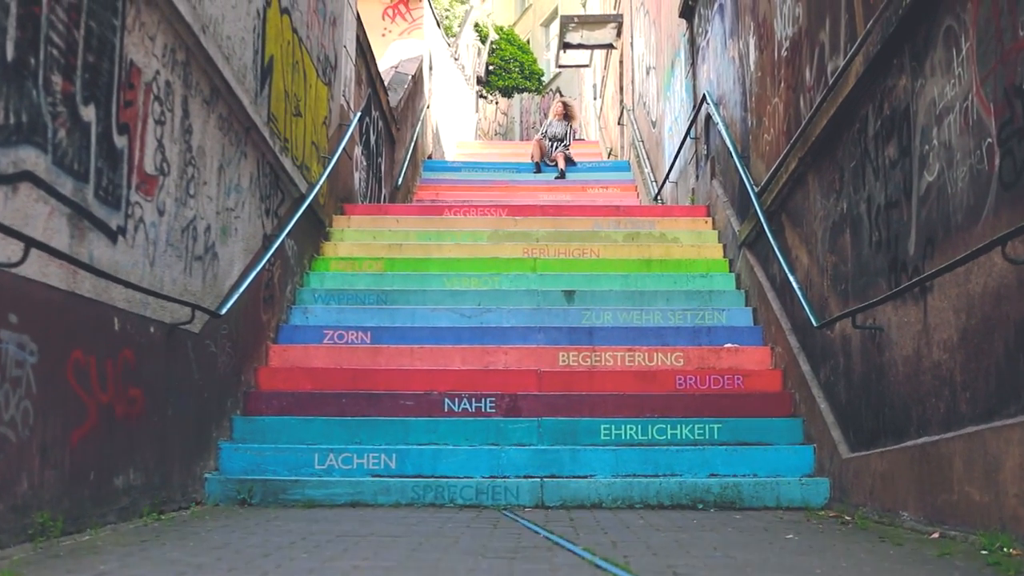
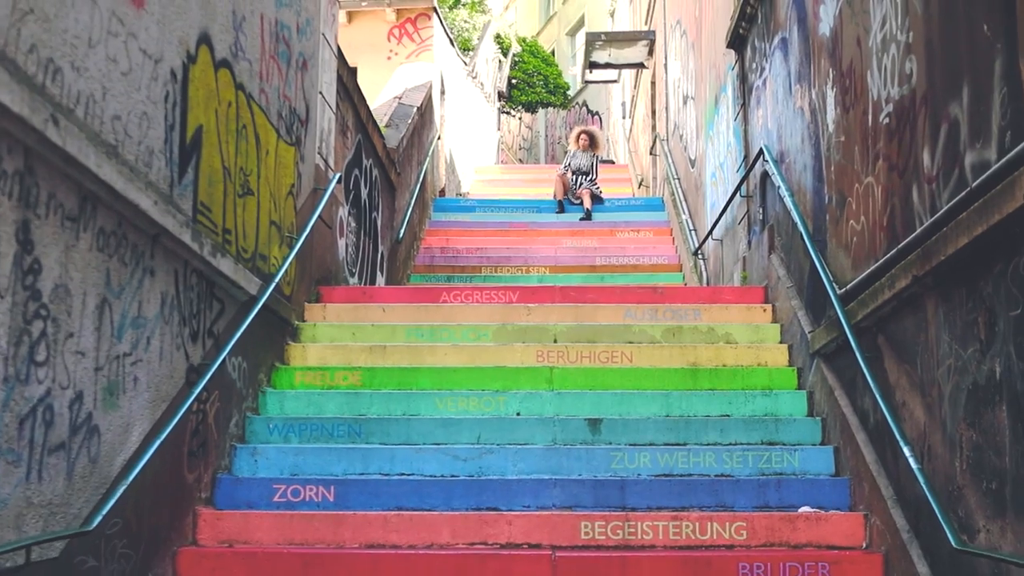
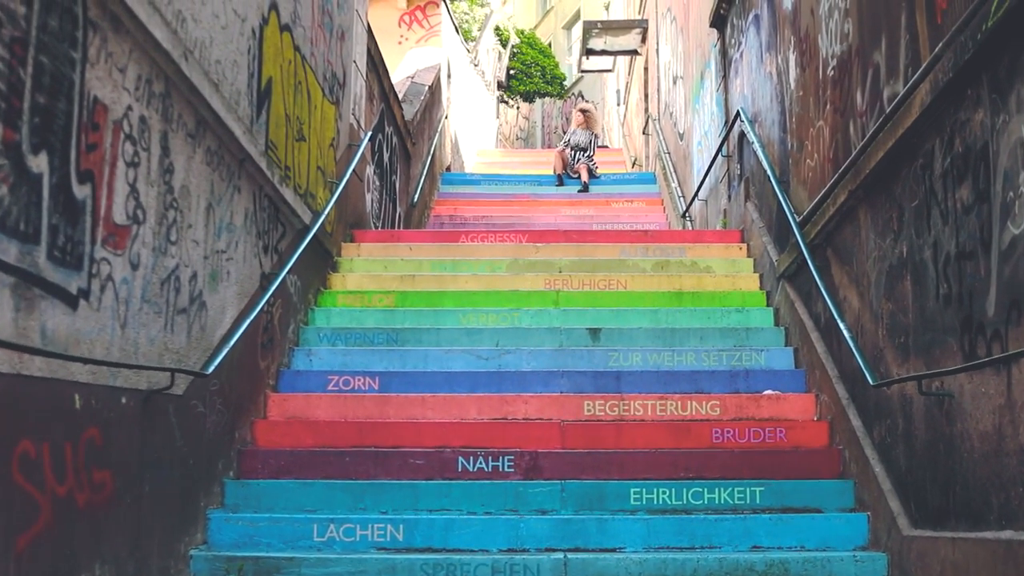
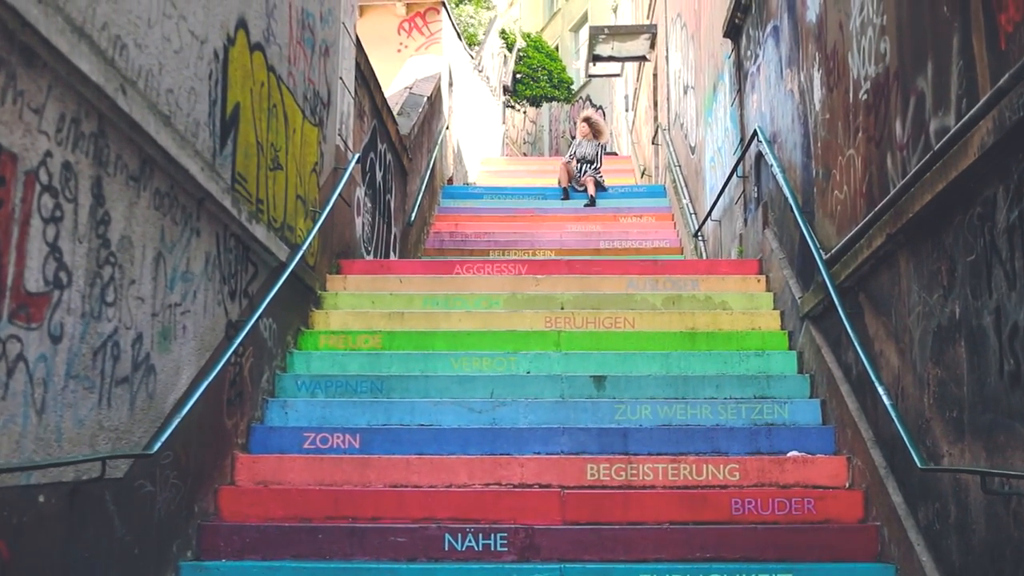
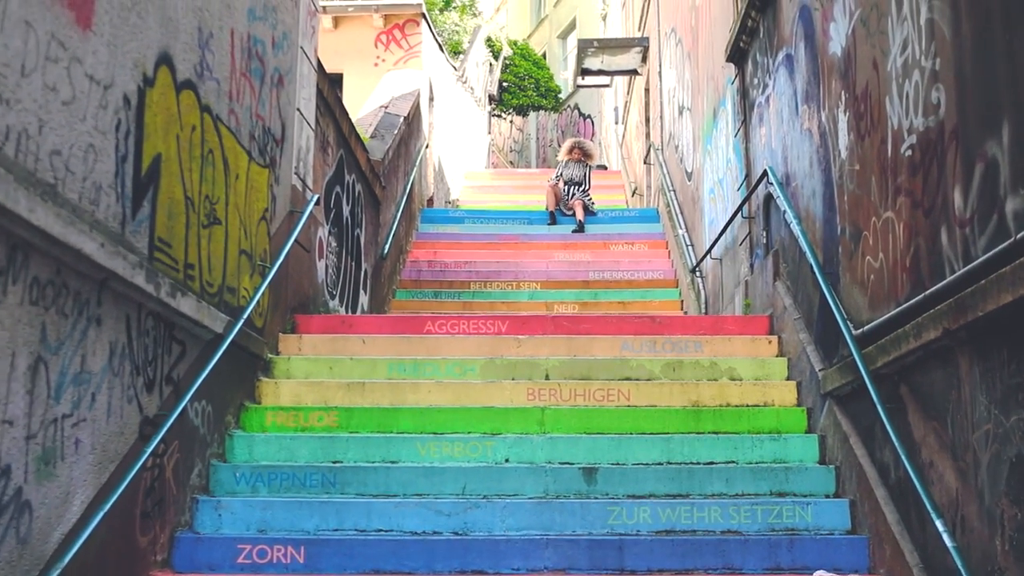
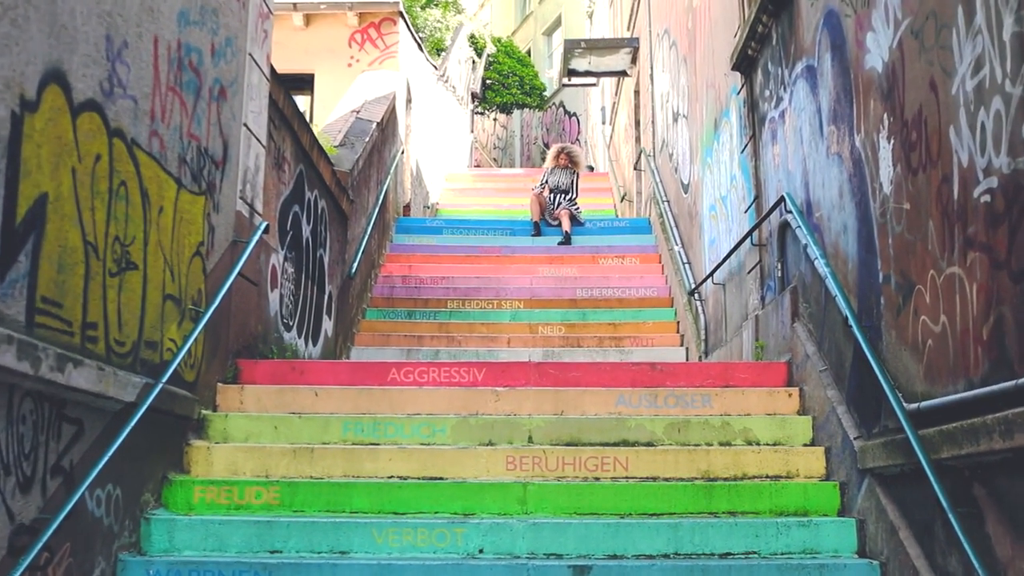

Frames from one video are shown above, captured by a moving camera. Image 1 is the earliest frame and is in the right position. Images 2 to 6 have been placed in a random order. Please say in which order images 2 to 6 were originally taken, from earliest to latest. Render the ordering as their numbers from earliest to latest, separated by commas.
3, 4, 2, 5, 6
